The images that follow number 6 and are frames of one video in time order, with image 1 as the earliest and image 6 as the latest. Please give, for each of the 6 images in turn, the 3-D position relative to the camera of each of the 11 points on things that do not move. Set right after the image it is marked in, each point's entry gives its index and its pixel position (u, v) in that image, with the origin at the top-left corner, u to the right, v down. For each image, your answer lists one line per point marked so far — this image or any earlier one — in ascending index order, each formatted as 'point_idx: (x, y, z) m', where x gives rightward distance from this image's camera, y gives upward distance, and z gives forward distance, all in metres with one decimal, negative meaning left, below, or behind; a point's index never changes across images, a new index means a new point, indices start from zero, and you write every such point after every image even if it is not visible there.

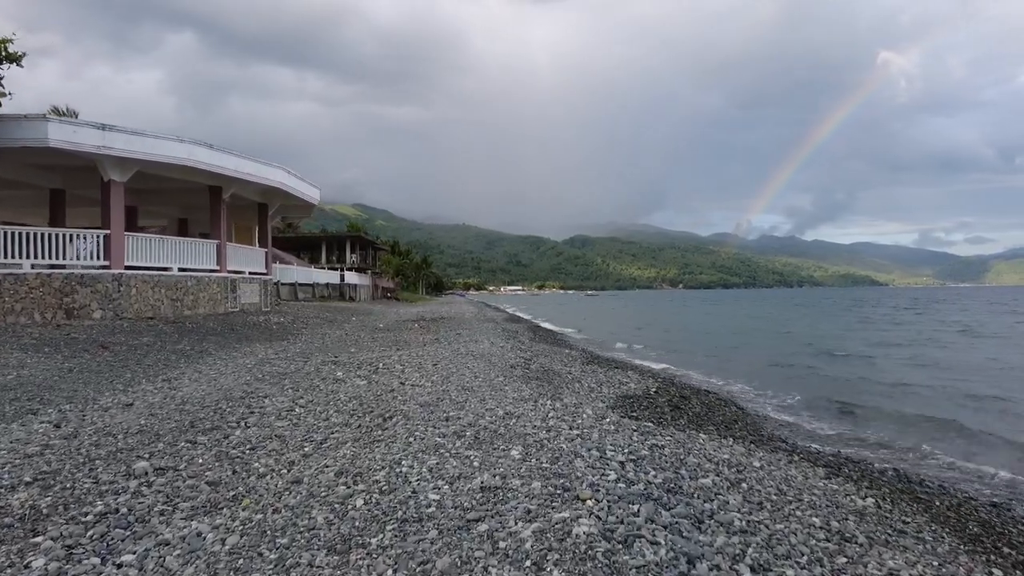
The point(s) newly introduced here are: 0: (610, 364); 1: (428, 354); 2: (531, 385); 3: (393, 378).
0: (+3.3, -2.6, +19.5) m
1: (-2.3, -1.8, +16.4) m
2: (+0.4, -1.9, +11.5) m
3: (-2.5, -1.9, +12.4) m
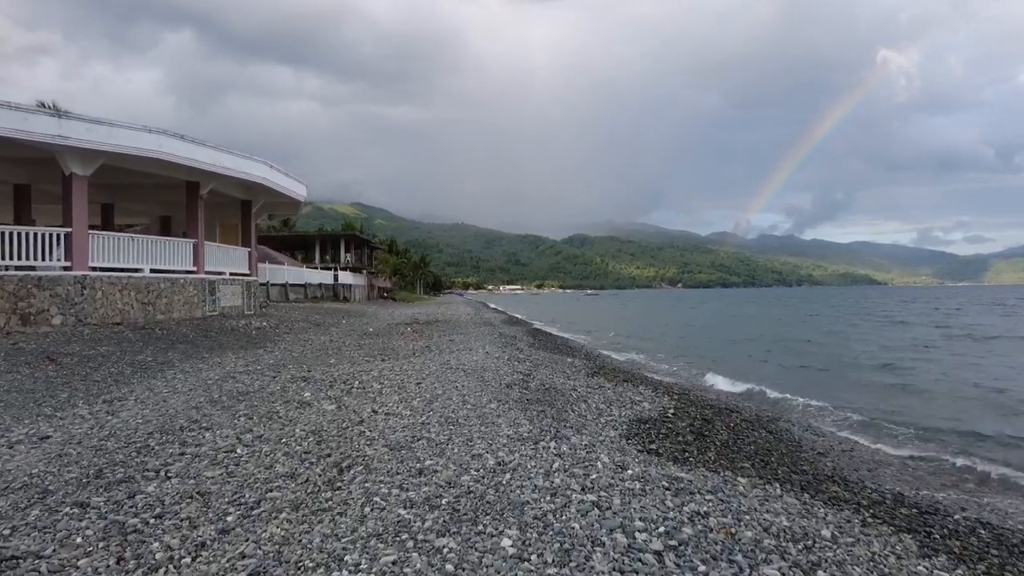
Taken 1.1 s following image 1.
0: (+3.2, -2.7, +17.6) m
1: (-2.4, -2.0, +14.5) m
2: (+0.3, -2.1, +9.6) m
3: (-2.6, -2.1, +10.5) m
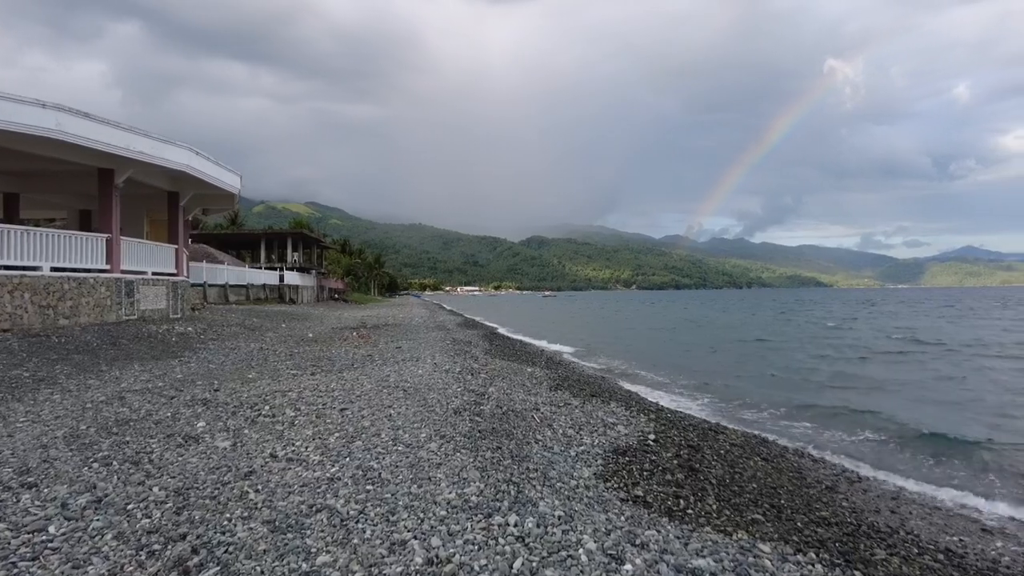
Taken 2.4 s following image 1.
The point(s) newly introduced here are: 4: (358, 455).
0: (+1.9, -2.7, +15.6) m
1: (-3.4, -2.0, +12.1) m
2: (-0.4, -2.1, +7.3) m
3: (-3.3, -2.1, +8.0) m
4: (-1.8, -2.0, +7.0) m
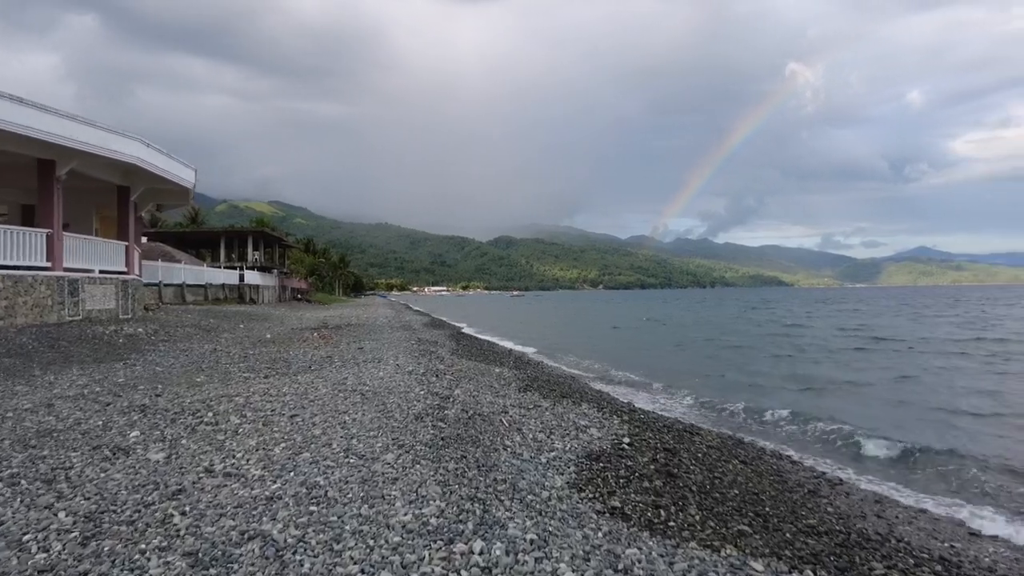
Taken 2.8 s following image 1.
0: (+1.1, -2.6, +15.0) m
1: (-4.0, -1.9, +11.2) m
2: (-0.8, -2.0, +6.6) m
3: (-3.8, -2.0, +7.2) m
4: (-2.2, -1.9, +6.2) m
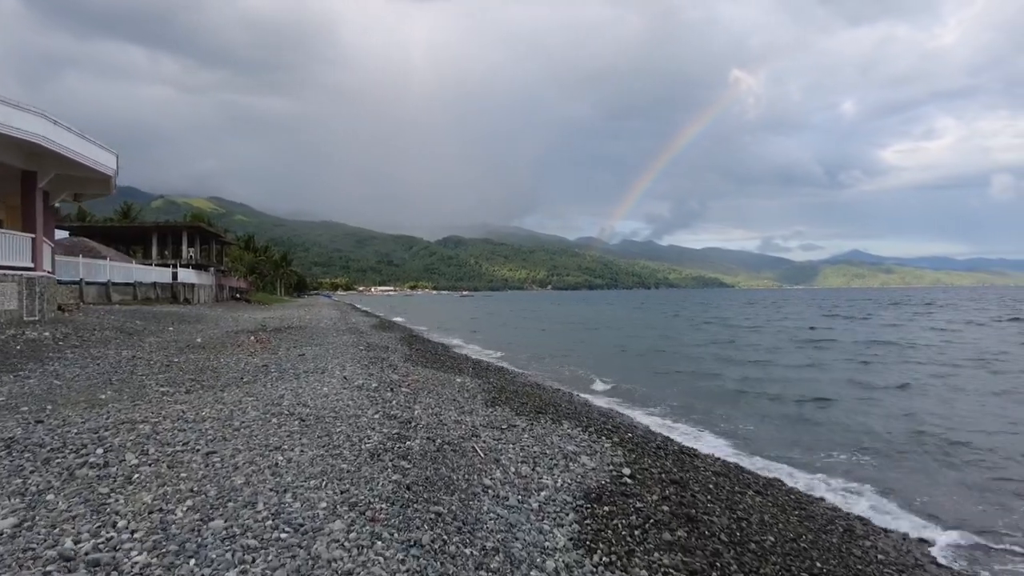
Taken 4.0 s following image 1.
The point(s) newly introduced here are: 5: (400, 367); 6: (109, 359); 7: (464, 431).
0: (+0.3, -2.7, +13.3) m
1: (-4.4, -1.9, +9.1) m
2: (-0.8, -2.0, +4.8) m
3: (-3.8, -2.0, +5.1) m
4: (-2.2, -1.9, +4.3) m
5: (-3.5, -2.4, +18.2) m
6: (-12.7, -2.2, +17.9) m
7: (-0.8, -2.3, +9.7) m
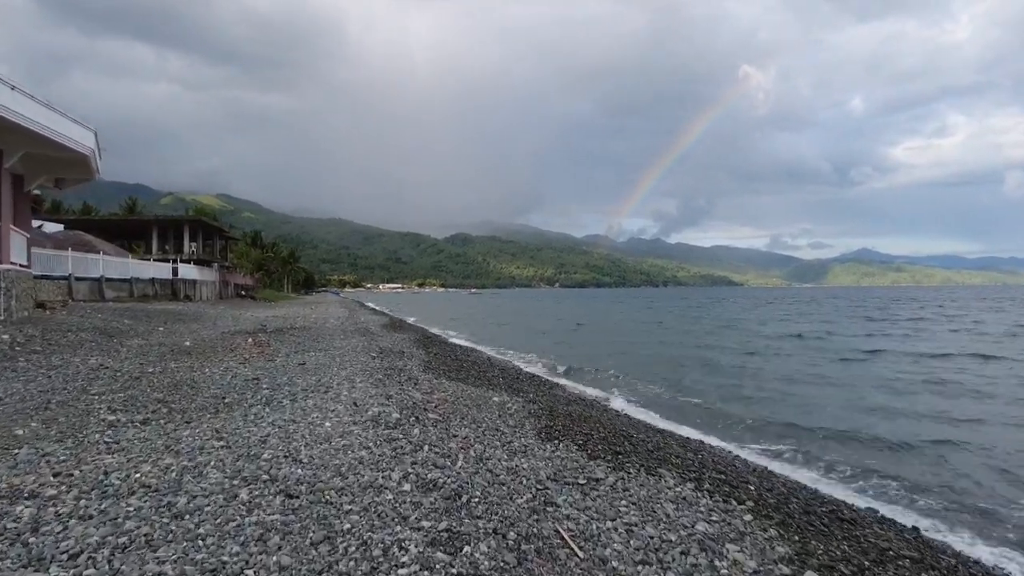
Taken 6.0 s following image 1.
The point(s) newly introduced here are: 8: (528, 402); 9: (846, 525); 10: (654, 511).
0: (+1.4, -2.6, +10.1) m
1: (-3.4, -1.9, +5.9) m
2: (+0.2, -2.0, +1.6) m
3: (-2.8, -2.0, +1.9) m
4: (-1.2, -1.9, +1.1) m
5: (-2.3, -2.3, +15.0) m
6: (-11.5, -2.1, +14.8) m
7: (+0.3, -2.3, +6.4) m
8: (+0.3, -2.6, +13.7) m
9: (+4.1, -2.9, +7.3) m
10: (+1.6, -2.5, +6.6) m
